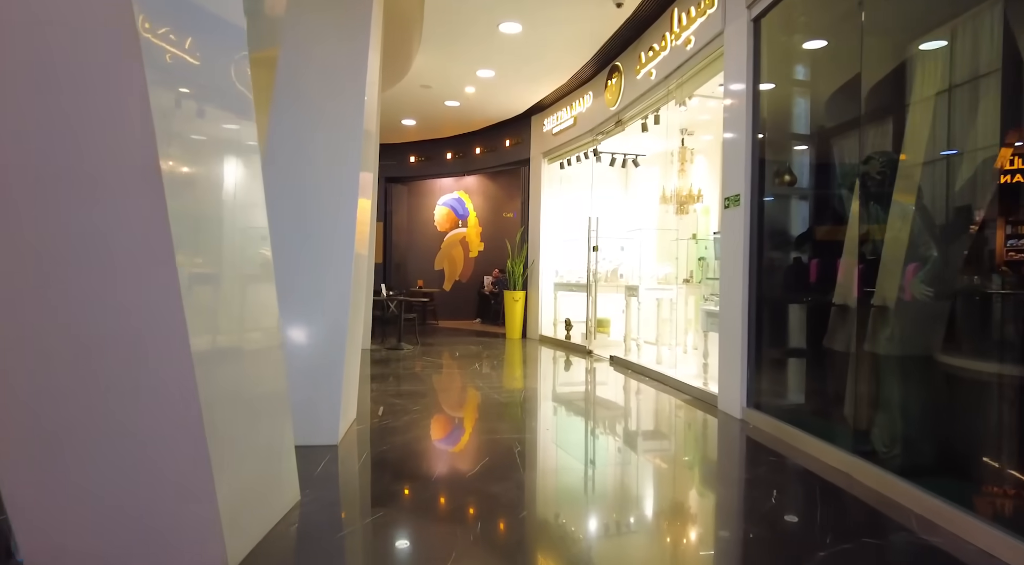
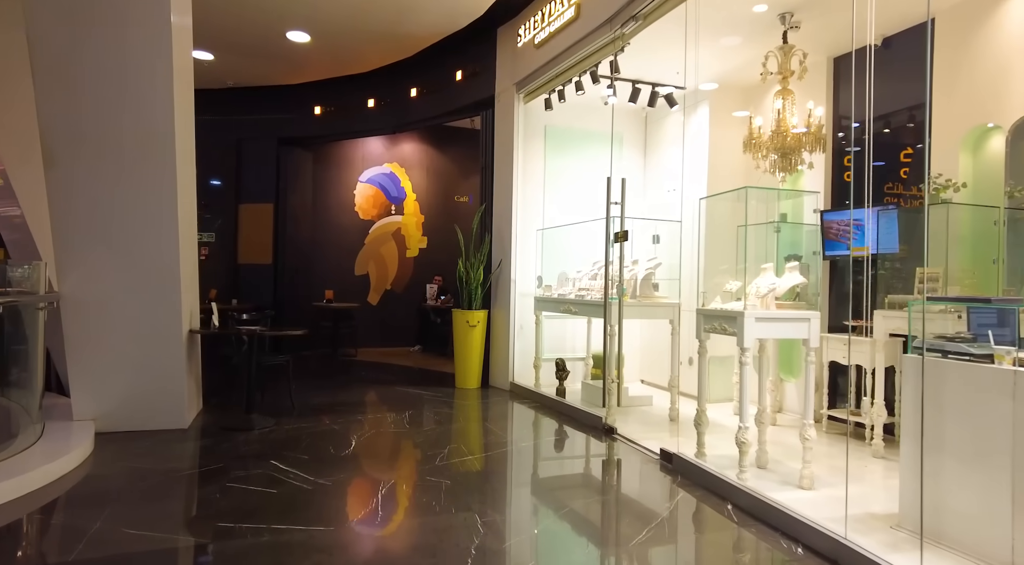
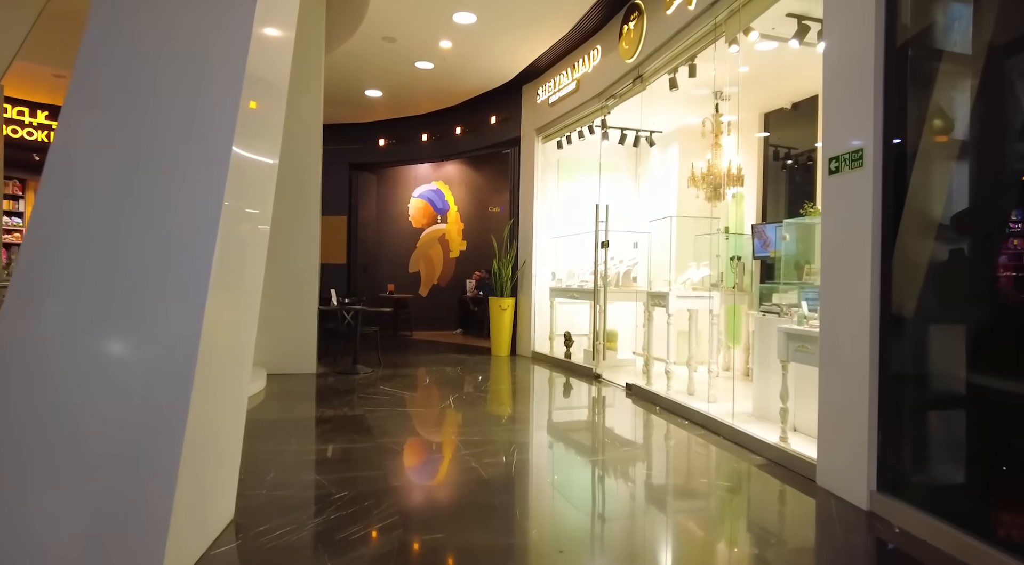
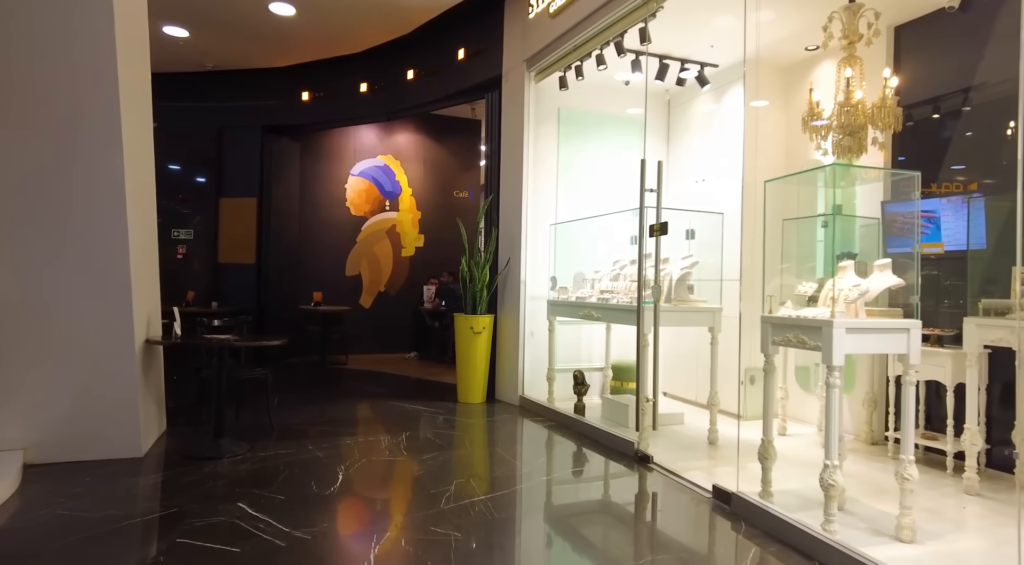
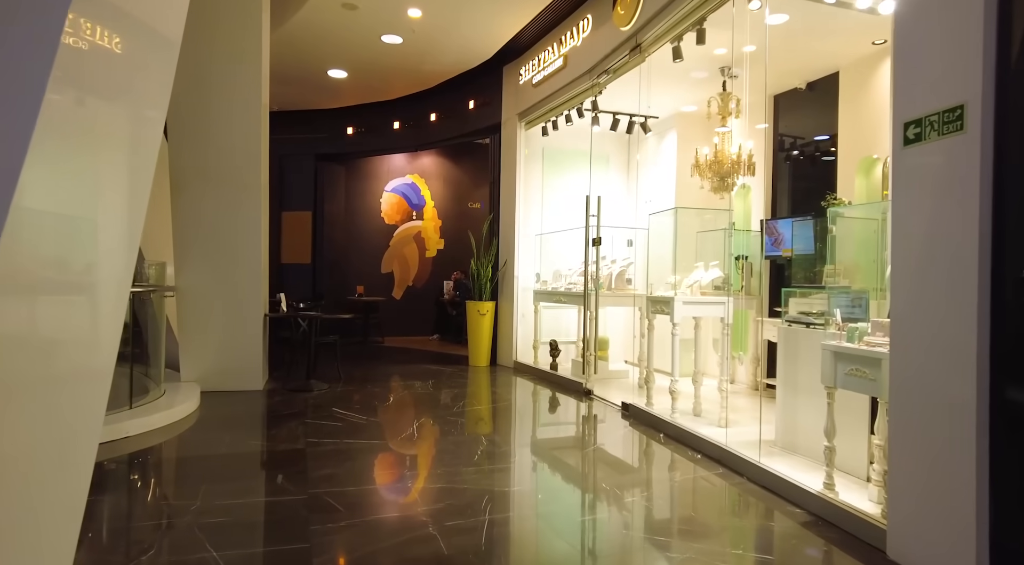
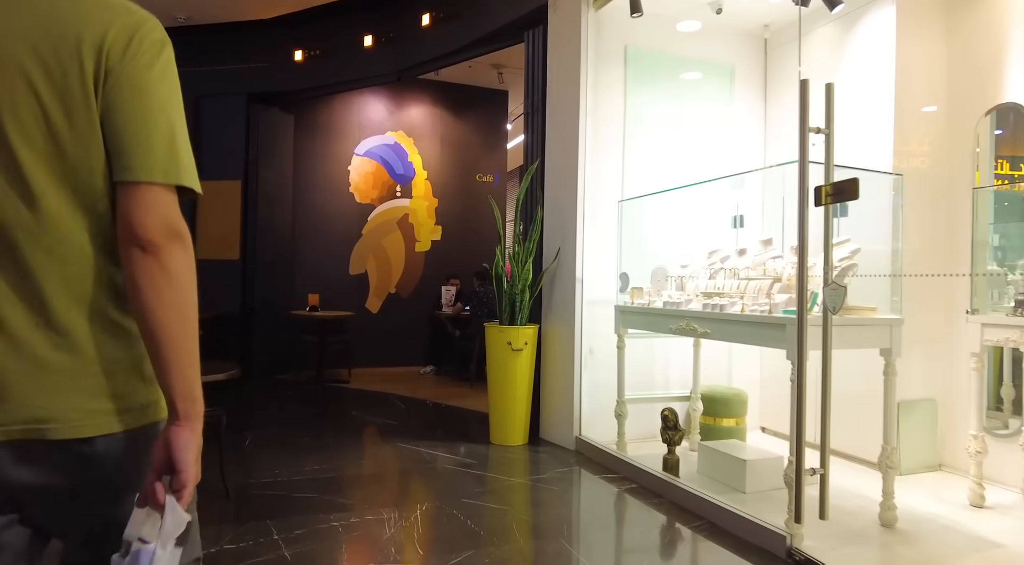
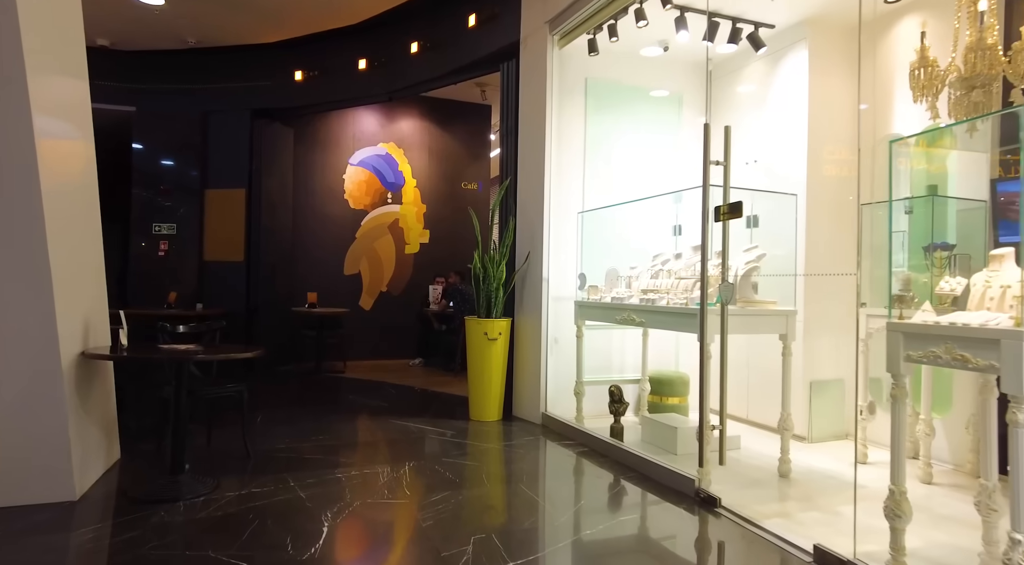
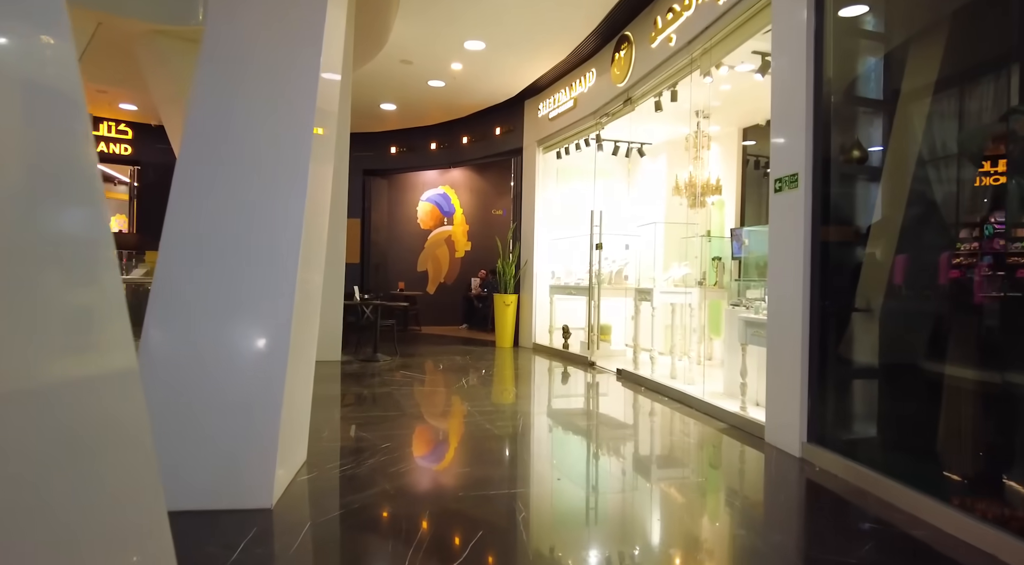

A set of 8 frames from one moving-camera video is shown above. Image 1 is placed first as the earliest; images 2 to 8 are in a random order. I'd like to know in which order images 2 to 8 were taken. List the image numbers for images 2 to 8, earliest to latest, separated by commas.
8, 3, 5, 2, 4, 7, 6
